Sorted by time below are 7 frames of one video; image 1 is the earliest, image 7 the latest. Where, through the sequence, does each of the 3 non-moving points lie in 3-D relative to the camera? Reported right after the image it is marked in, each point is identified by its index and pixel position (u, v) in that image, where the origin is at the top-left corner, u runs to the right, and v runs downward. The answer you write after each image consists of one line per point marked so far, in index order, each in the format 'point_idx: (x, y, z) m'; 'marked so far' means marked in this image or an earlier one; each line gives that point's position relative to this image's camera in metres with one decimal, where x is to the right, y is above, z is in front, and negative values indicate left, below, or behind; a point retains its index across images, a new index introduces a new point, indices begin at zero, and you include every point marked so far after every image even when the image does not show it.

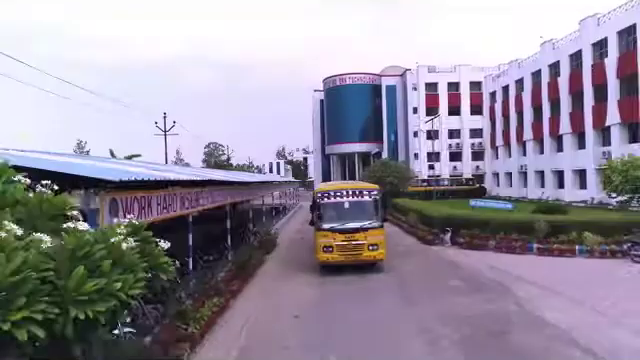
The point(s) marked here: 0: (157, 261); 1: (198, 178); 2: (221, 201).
0: (-1.6, -0.8, +5.5) m
1: (-2.5, 0.0, +11.9) m
2: (-2.7, -0.6, +16.2) m
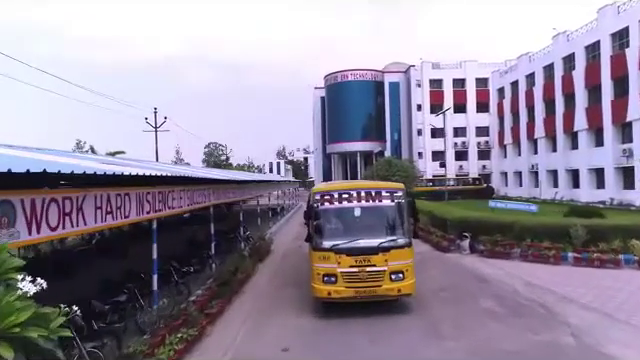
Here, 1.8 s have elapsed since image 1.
0: (-1.6, -0.7, +3.0) m
1: (-2.5, +0.1, +9.3) m
2: (-2.7, -0.5, +13.6) m
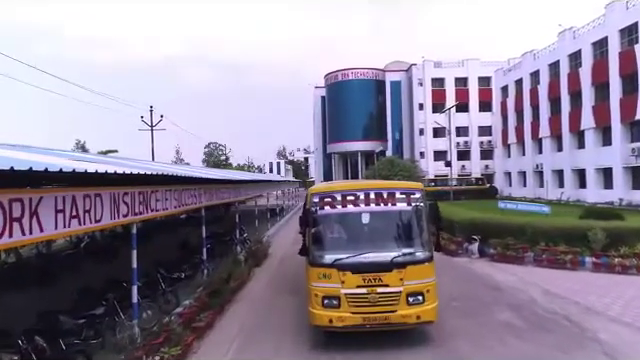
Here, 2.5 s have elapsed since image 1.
0: (-1.6, -0.7, +1.9) m
1: (-2.5, +0.1, +8.3) m
2: (-2.7, -0.5, +12.6) m
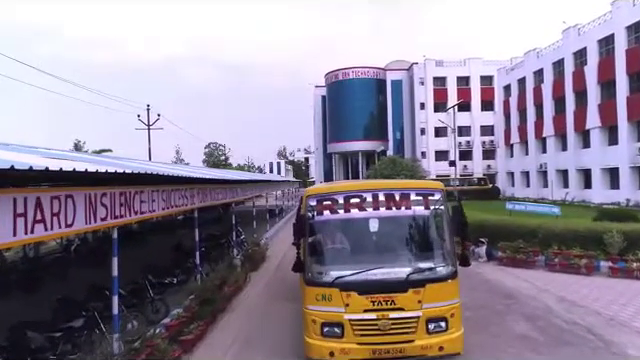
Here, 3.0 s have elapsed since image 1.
0: (-1.6, -0.7, +1.1) m
1: (-2.5, +0.1, +7.5) m
2: (-2.7, -0.5, +11.8) m
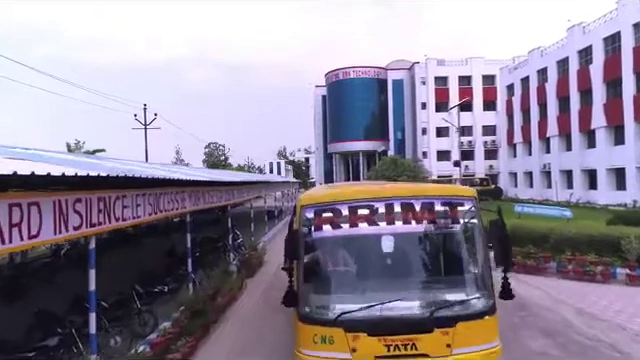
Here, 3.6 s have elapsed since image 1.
0: (-1.7, -0.8, +0.4) m
1: (-2.5, +0.1, +6.7) m
2: (-2.7, -0.6, +11.1) m
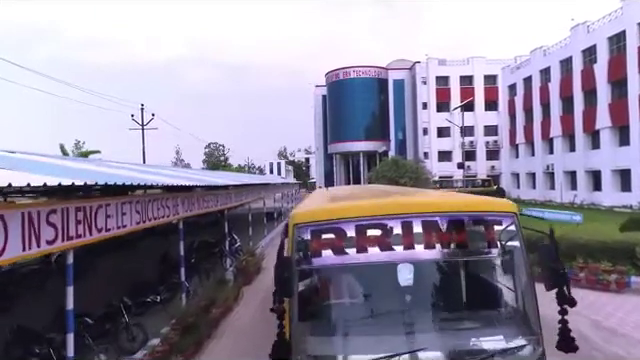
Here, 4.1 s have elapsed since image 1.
0: (-1.7, -0.9, -0.2) m
1: (-2.5, 0.0, +6.1) m
2: (-2.7, -0.7, +10.4) m
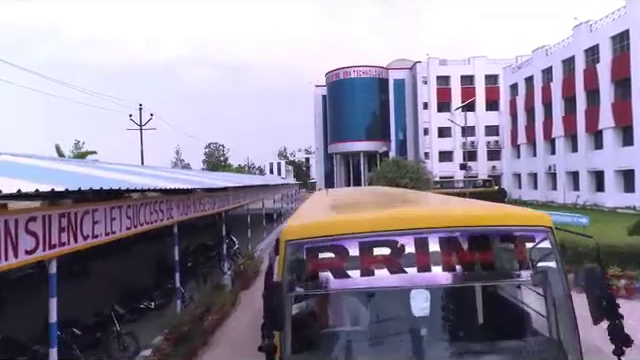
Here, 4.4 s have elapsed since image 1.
0: (-1.7, -0.9, -0.6) m
1: (-2.5, -0.1, +5.7) m
2: (-2.7, -0.7, +10.1) m
